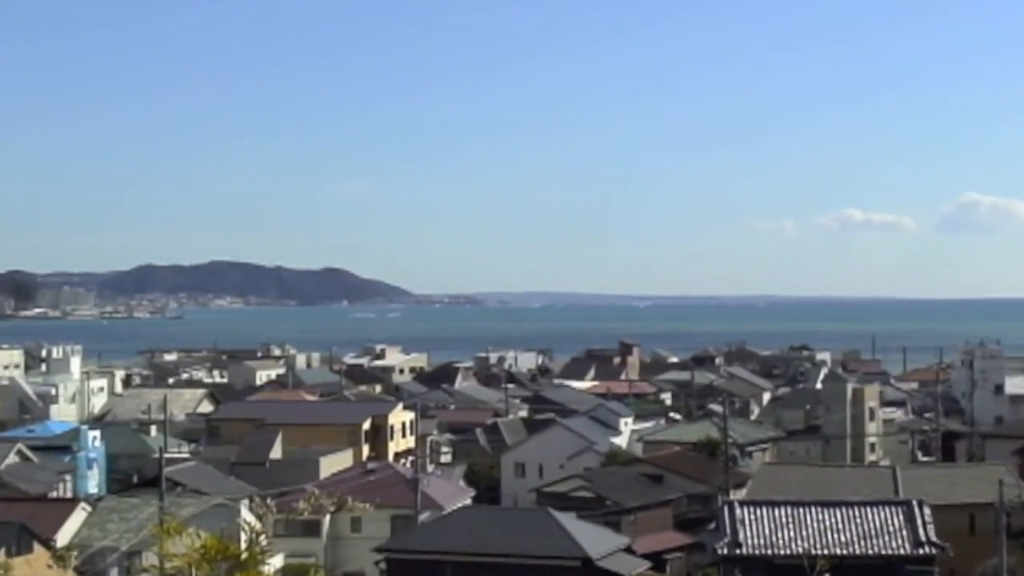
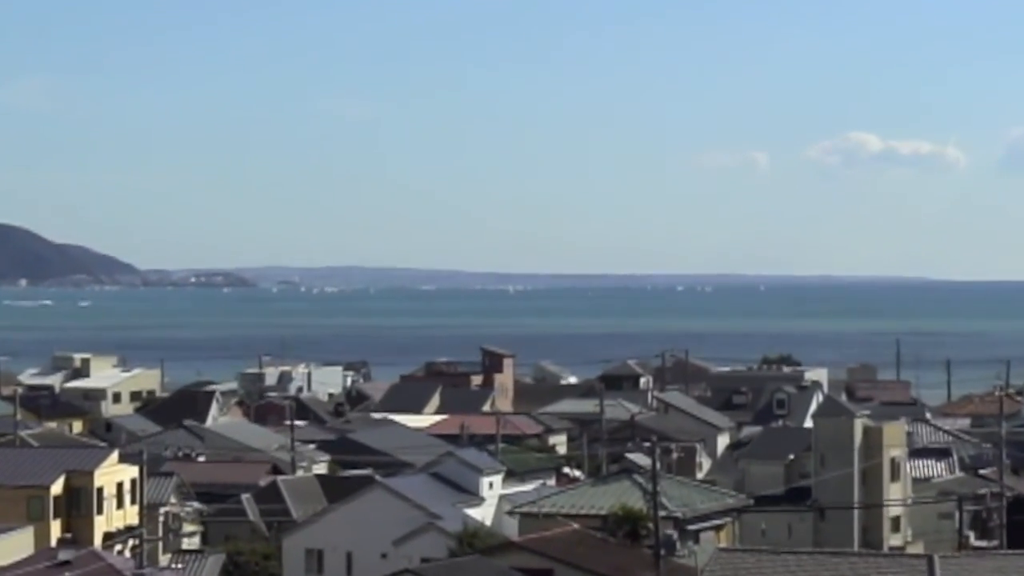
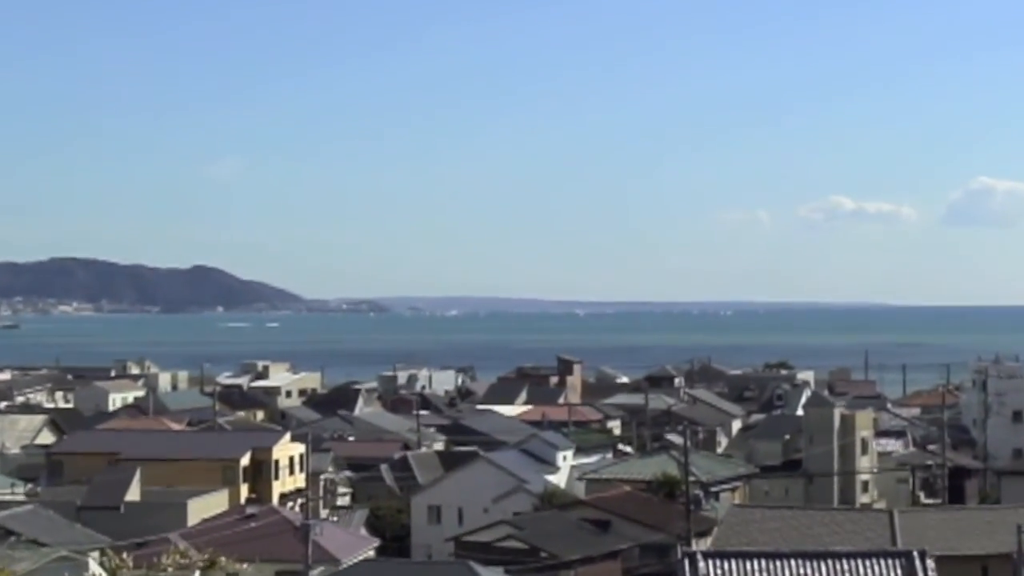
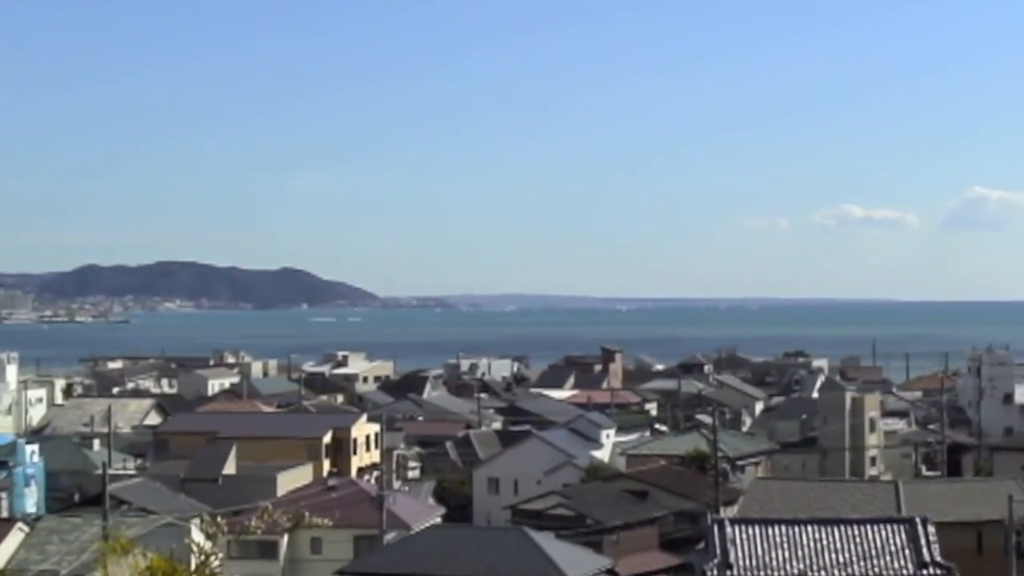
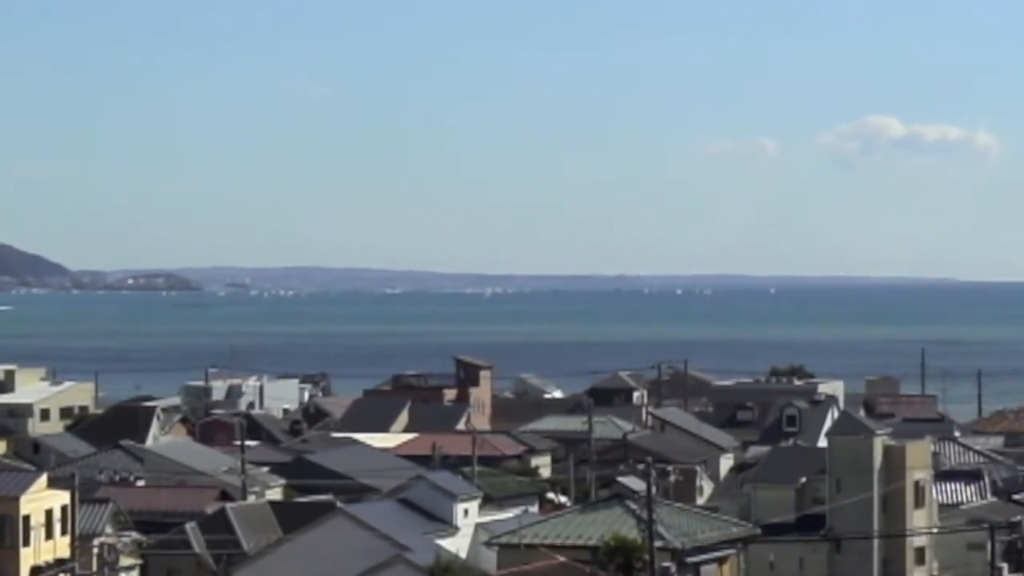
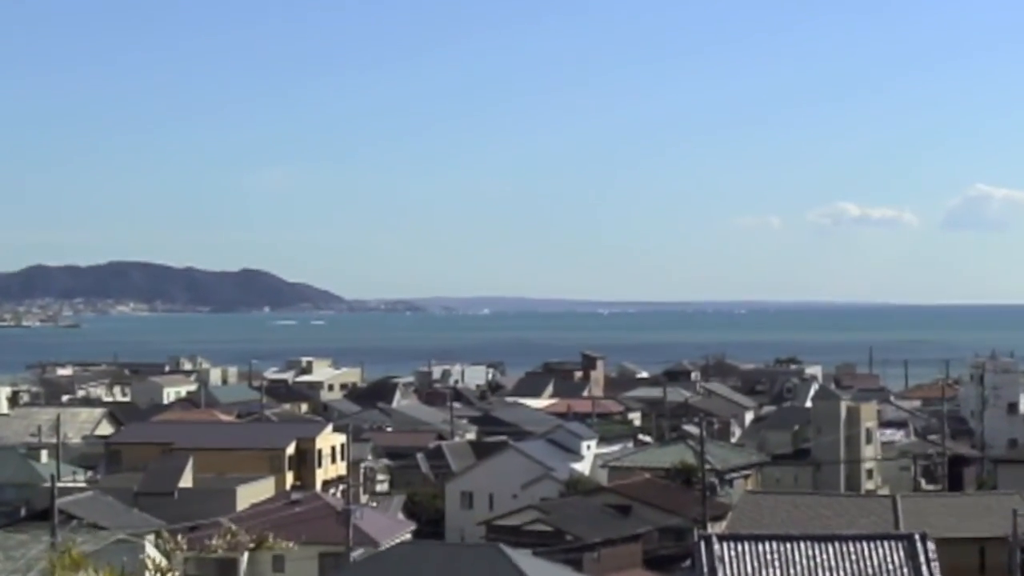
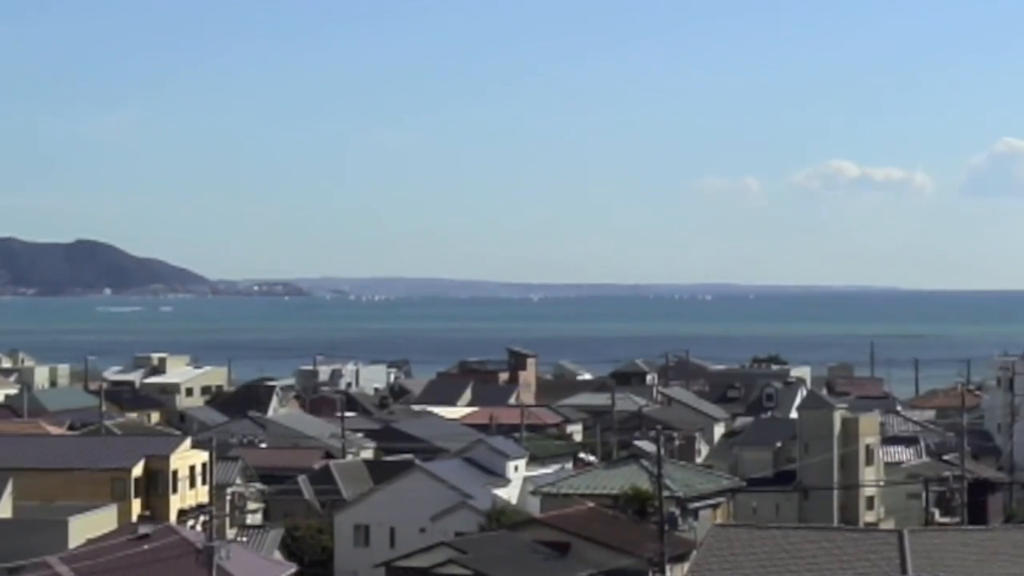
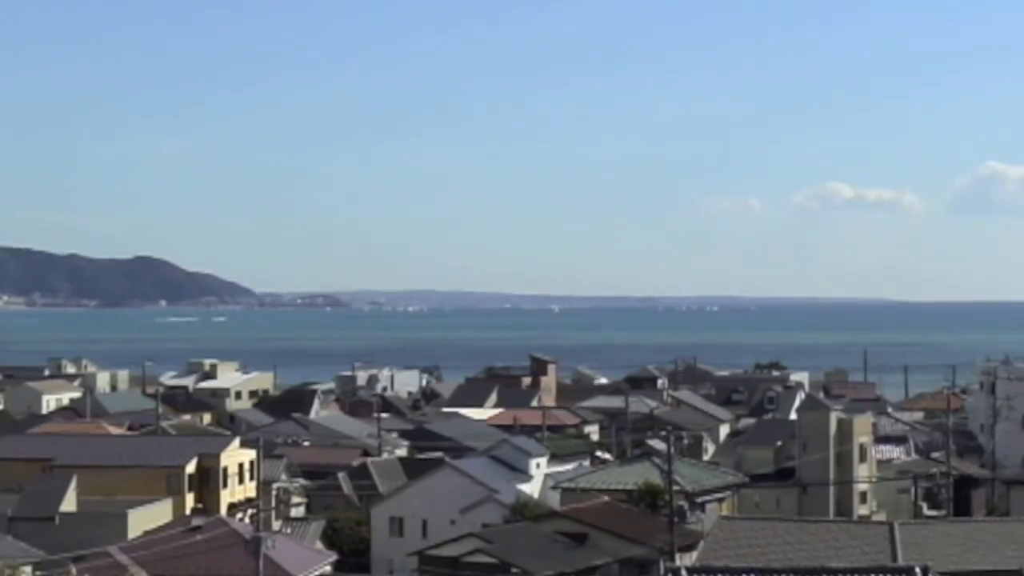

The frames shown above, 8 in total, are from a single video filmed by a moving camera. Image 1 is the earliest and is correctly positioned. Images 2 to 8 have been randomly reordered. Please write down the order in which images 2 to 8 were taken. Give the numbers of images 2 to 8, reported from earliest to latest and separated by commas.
4, 6, 3, 8, 7, 2, 5
